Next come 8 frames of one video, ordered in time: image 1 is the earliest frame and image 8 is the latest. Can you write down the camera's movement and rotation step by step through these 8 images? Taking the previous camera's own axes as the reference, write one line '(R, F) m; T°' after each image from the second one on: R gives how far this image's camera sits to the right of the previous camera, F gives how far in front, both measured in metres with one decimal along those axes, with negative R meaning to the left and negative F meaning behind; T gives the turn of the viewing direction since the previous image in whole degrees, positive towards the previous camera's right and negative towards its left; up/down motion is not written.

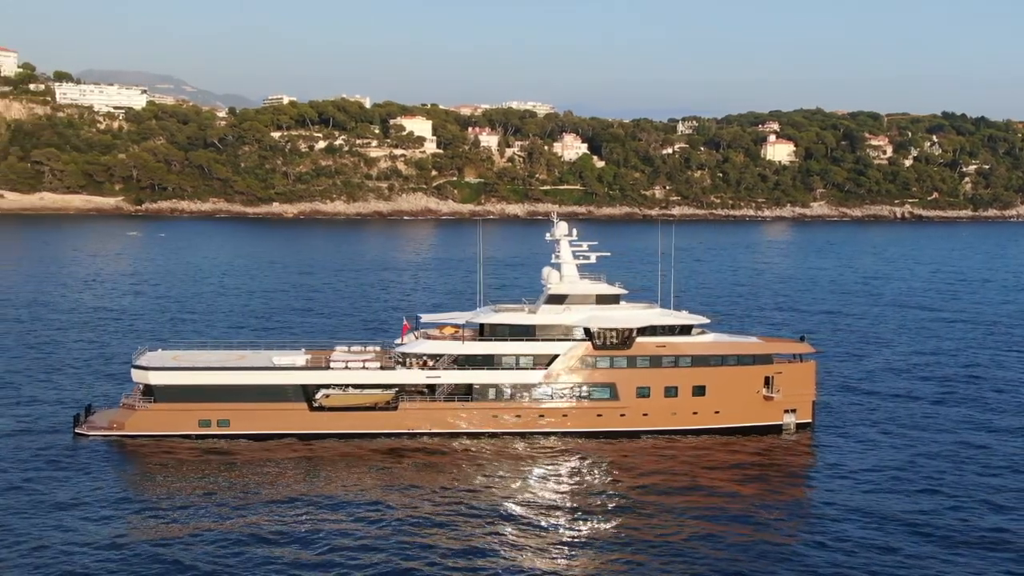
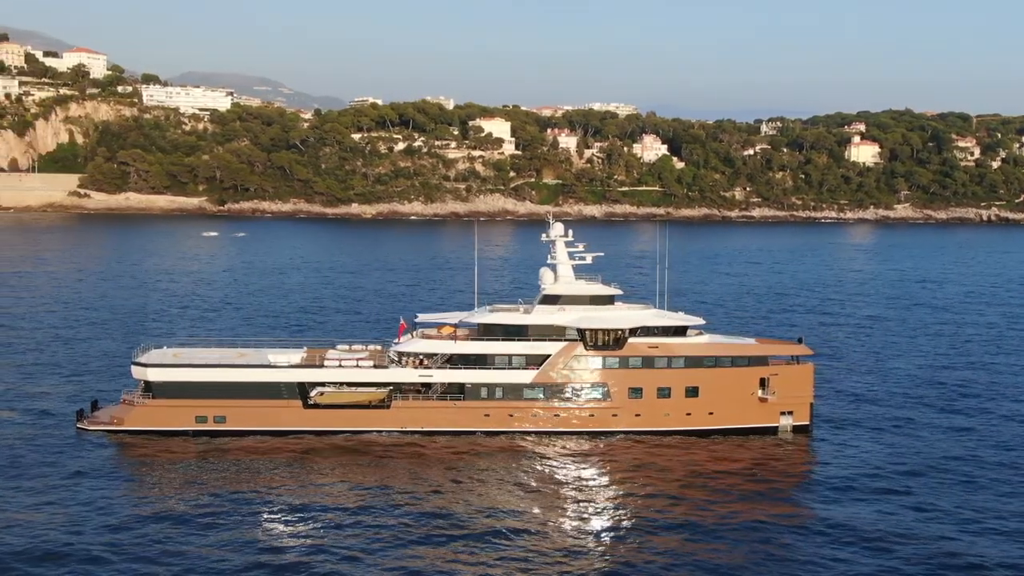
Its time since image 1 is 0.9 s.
(+1.5, -0.1) m; -3°
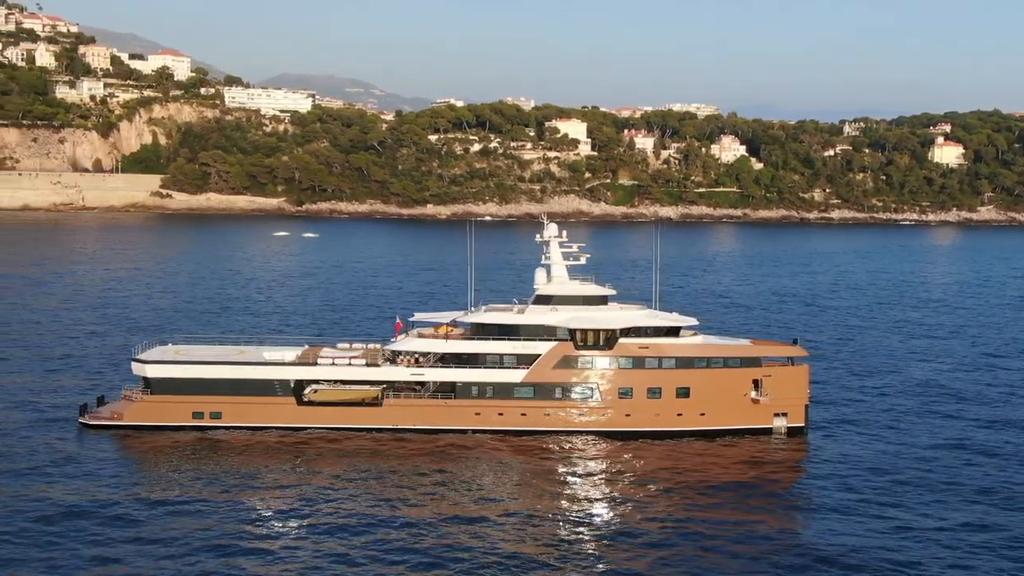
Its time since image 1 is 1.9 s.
(+1.5, -0.1) m; -3°
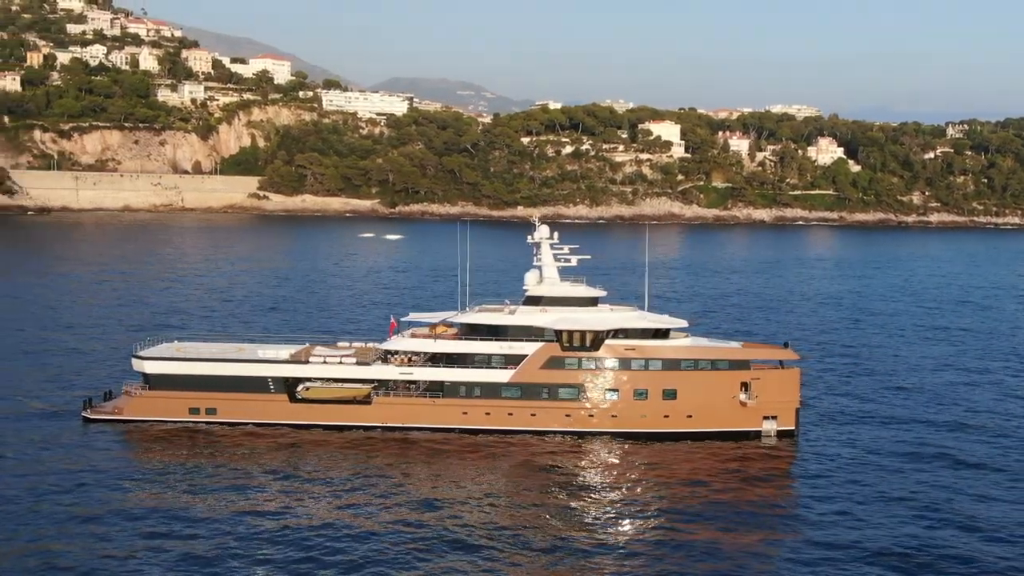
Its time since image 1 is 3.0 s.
(+1.9, -0.2) m; -4°
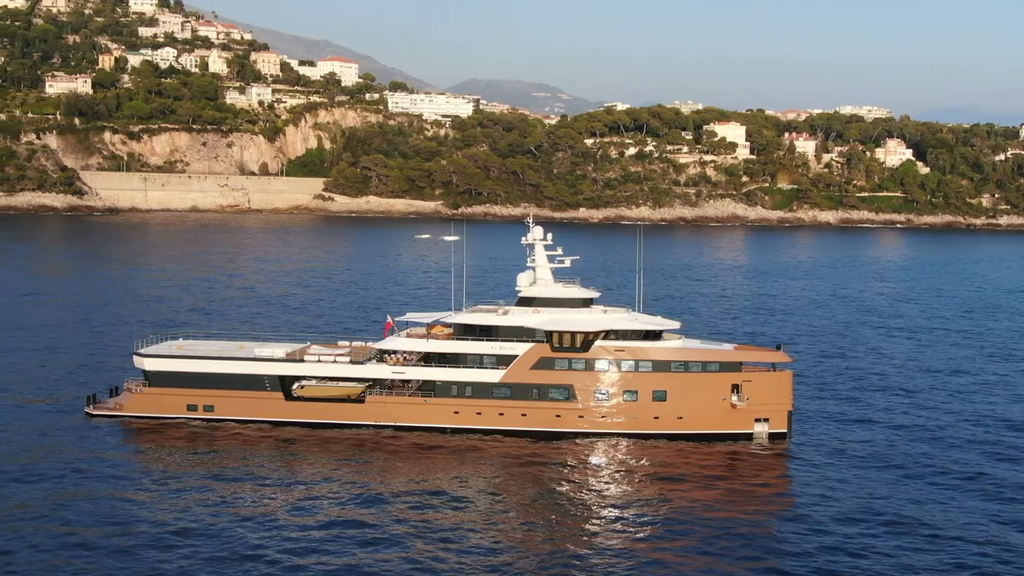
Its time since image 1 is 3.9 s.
(+1.3, -0.1) m; -3°
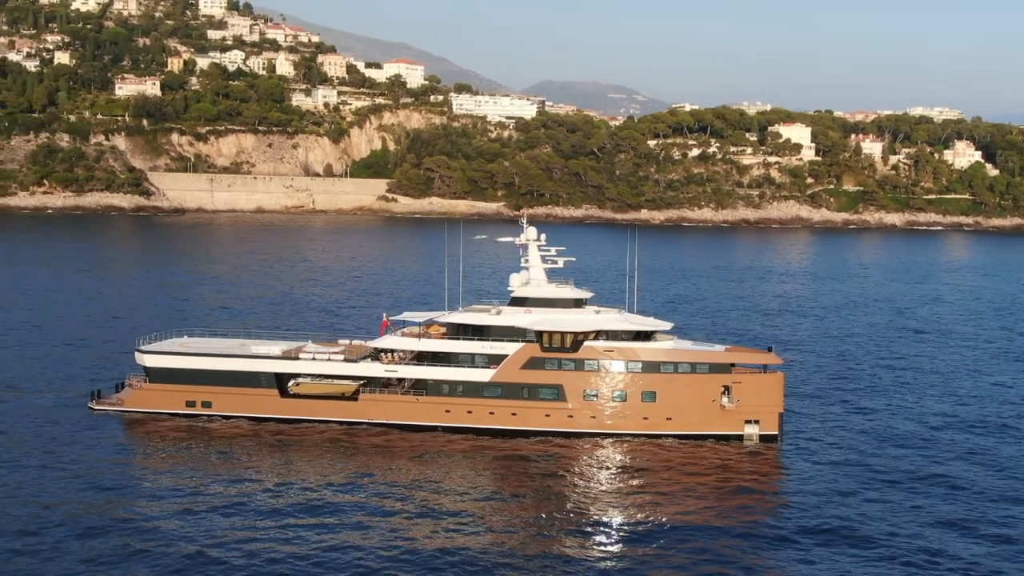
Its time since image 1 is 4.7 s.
(+1.3, -0.1) m; -3°
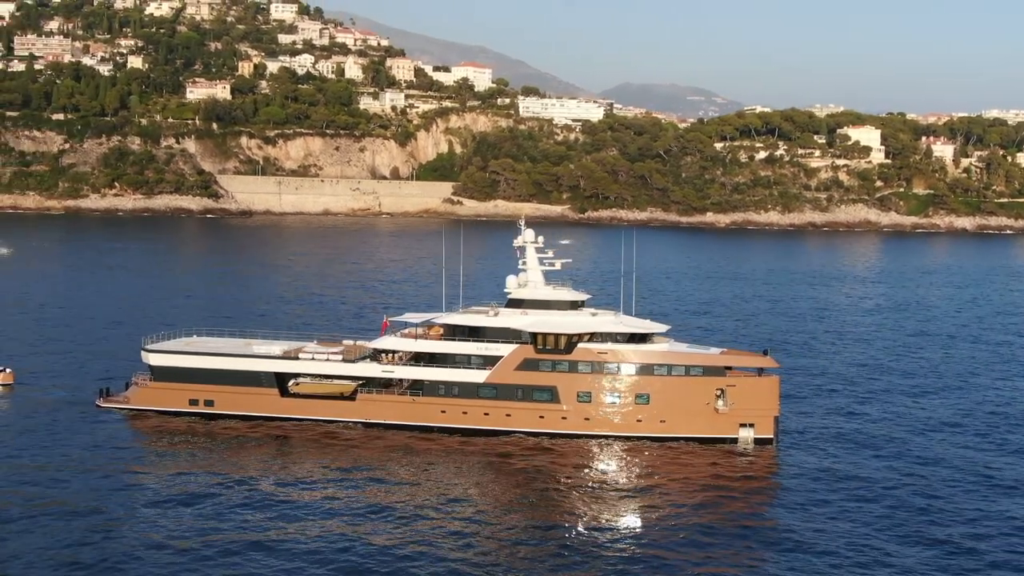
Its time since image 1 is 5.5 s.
(+1.3, 0.0) m; -3°
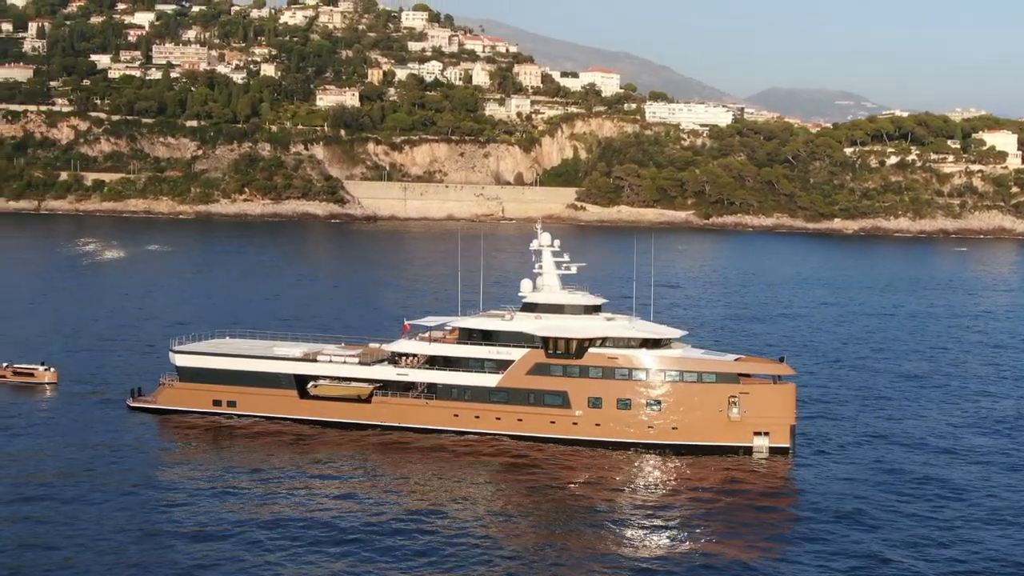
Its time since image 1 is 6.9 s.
(+2.0, +0.3) m; -5°
